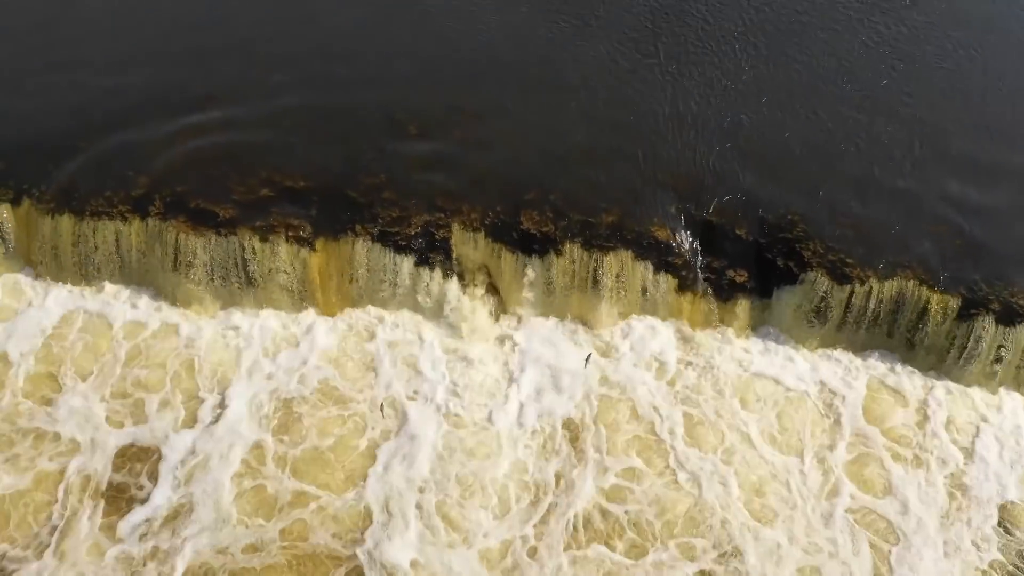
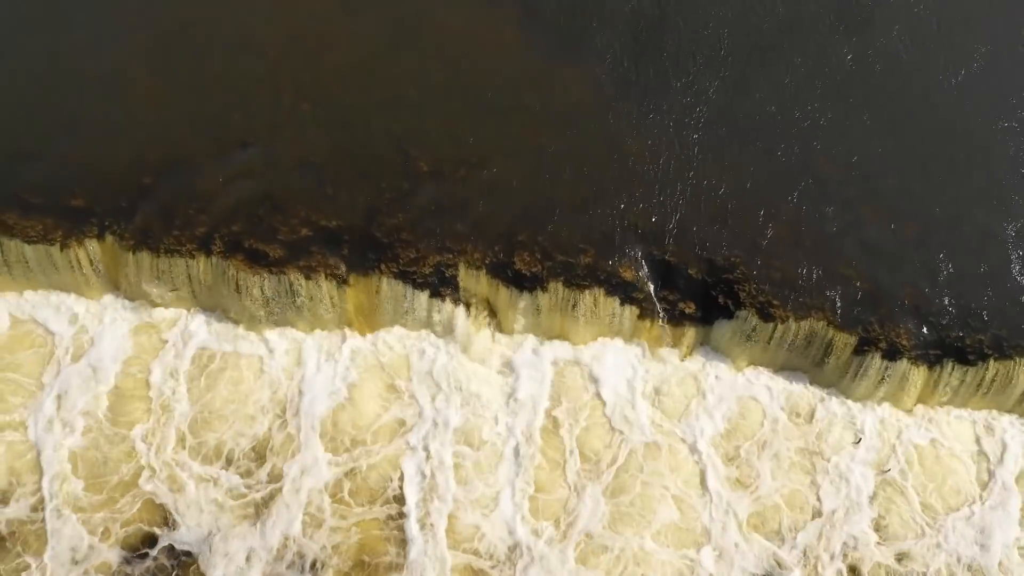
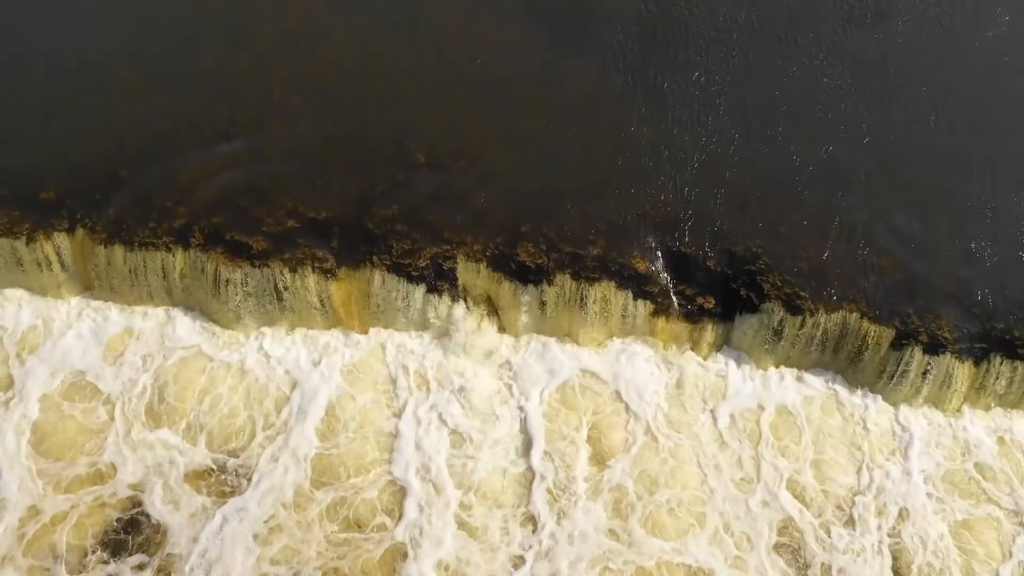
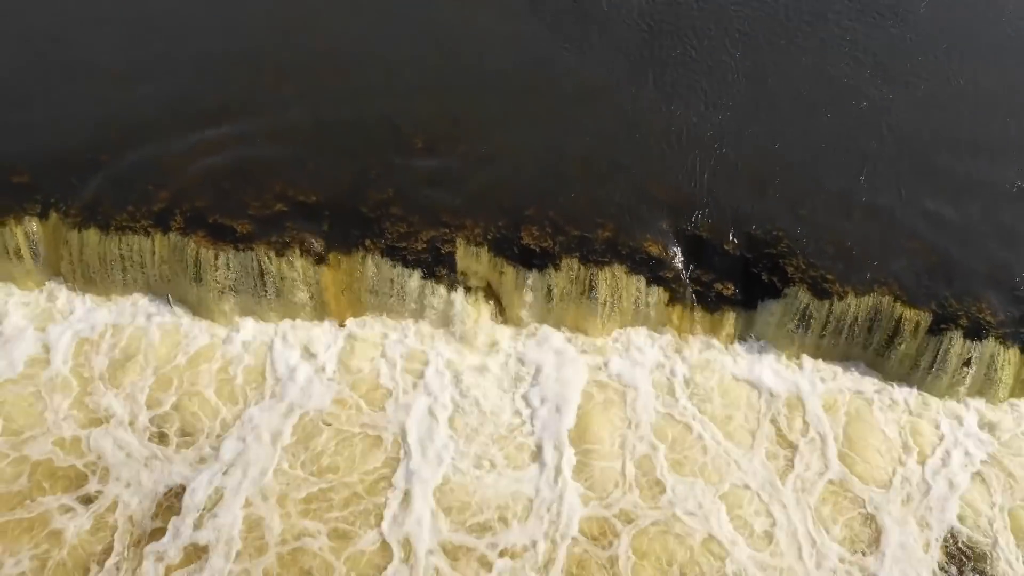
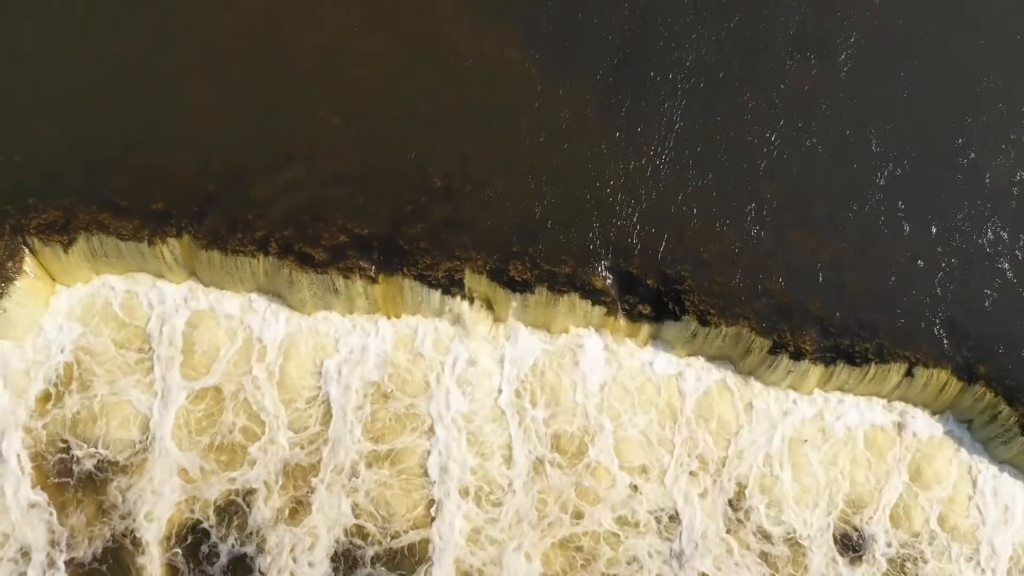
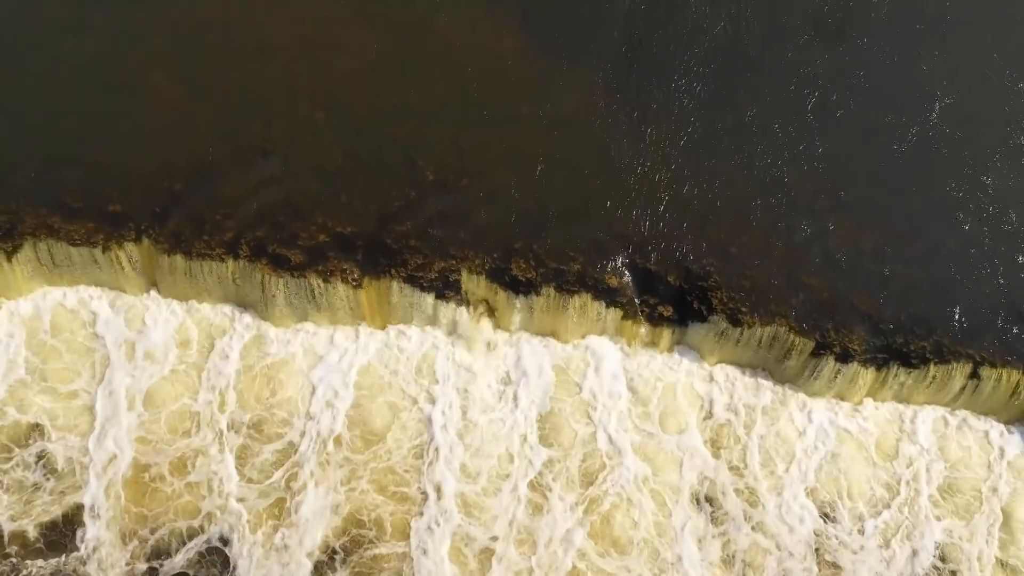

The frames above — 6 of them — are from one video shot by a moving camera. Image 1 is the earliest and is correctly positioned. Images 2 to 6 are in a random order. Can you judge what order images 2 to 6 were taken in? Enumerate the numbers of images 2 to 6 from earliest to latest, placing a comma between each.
4, 3, 2, 6, 5
